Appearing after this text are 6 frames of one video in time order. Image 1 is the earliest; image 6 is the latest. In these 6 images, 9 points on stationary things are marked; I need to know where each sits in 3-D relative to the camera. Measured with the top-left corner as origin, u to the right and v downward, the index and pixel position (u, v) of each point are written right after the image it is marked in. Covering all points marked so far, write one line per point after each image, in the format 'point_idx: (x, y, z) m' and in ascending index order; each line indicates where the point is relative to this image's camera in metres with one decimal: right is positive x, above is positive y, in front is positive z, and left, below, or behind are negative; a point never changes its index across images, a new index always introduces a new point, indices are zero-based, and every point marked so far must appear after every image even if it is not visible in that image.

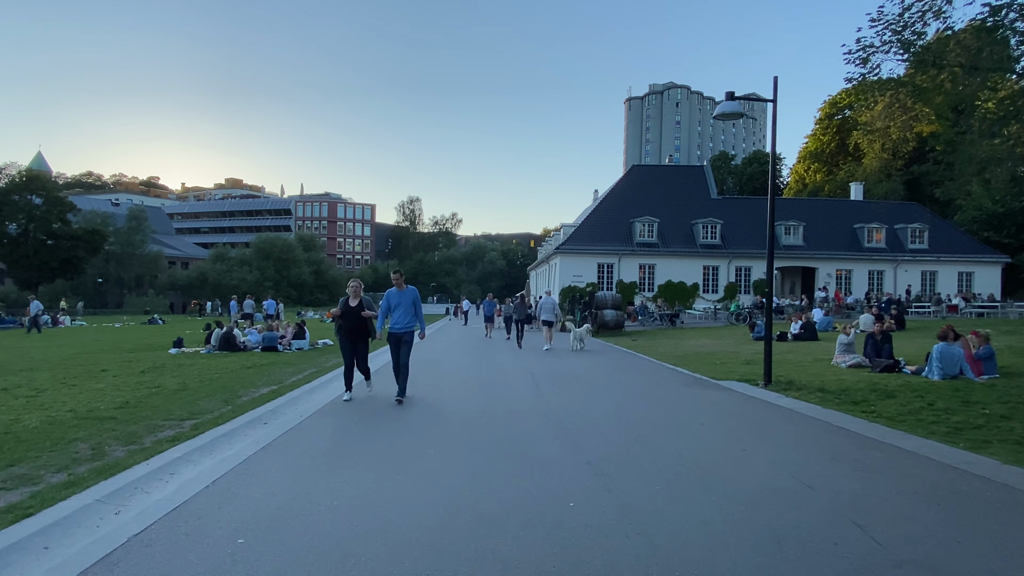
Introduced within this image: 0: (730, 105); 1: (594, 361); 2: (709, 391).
0: (+4.0, +3.3, +13.8) m
1: (+2.0, -1.8, +19.6) m
2: (+3.3, -1.8, +13.0) m
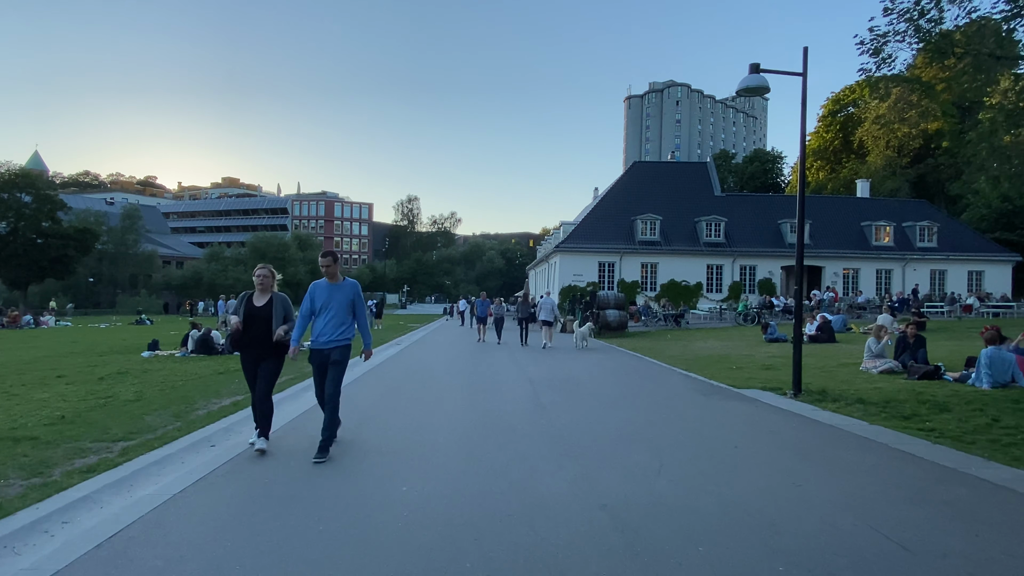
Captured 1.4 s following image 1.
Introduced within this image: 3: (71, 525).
0: (+3.9, +3.3, +12.2) m
1: (+2.0, -1.8, +18.0) m
2: (+3.3, -1.7, +11.4) m
3: (-3.1, -1.7, +5.4) m
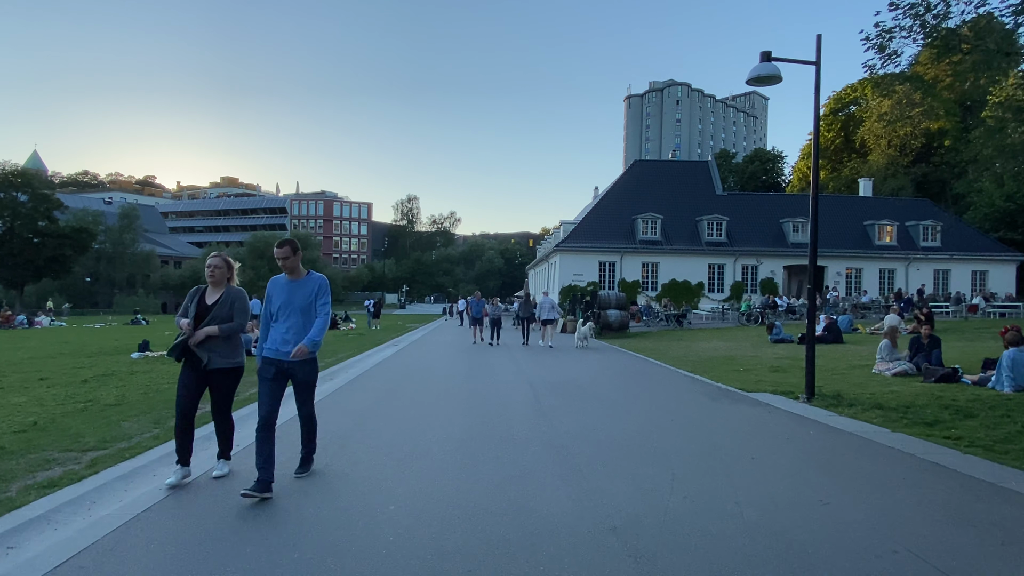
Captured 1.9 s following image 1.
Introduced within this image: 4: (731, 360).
0: (+3.9, +3.4, +11.6) m
1: (+2.0, -1.7, +17.4) m
2: (+3.3, -1.7, +10.8) m
3: (-3.1, -1.7, +4.8) m
4: (+5.6, -1.9, +19.6) m
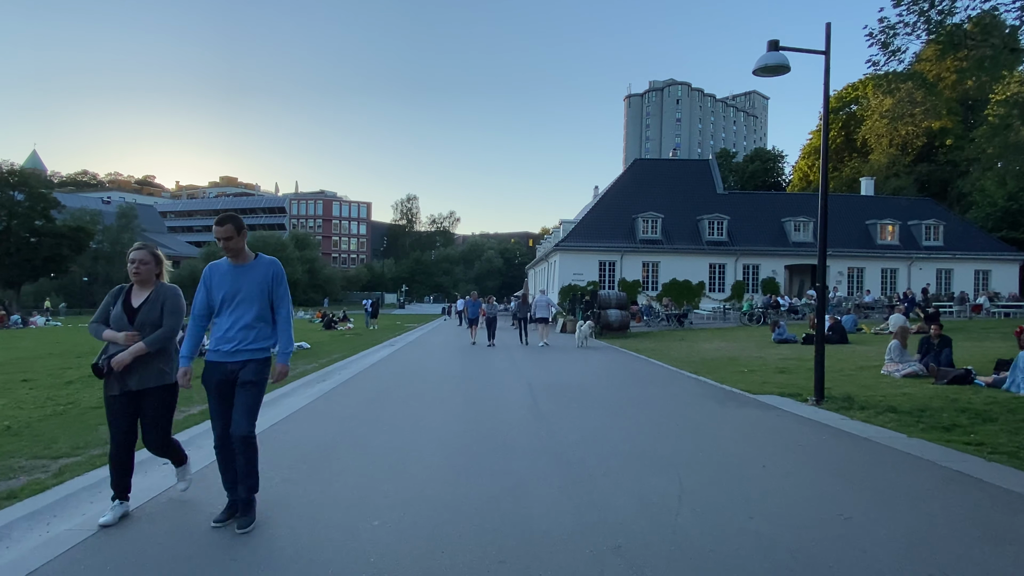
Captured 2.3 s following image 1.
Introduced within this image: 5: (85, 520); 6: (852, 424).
0: (+3.9, +3.4, +11.2) m
1: (+1.9, -1.7, +17.0) m
2: (+3.2, -1.7, +10.4) m
3: (-3.1, -1.6, +4.4) m
4: (+5.6, -1.8, +19.2) m
5: (-3.0, -1.6, +5.4) m
6: (+4.2, -1.7, +9.4) m
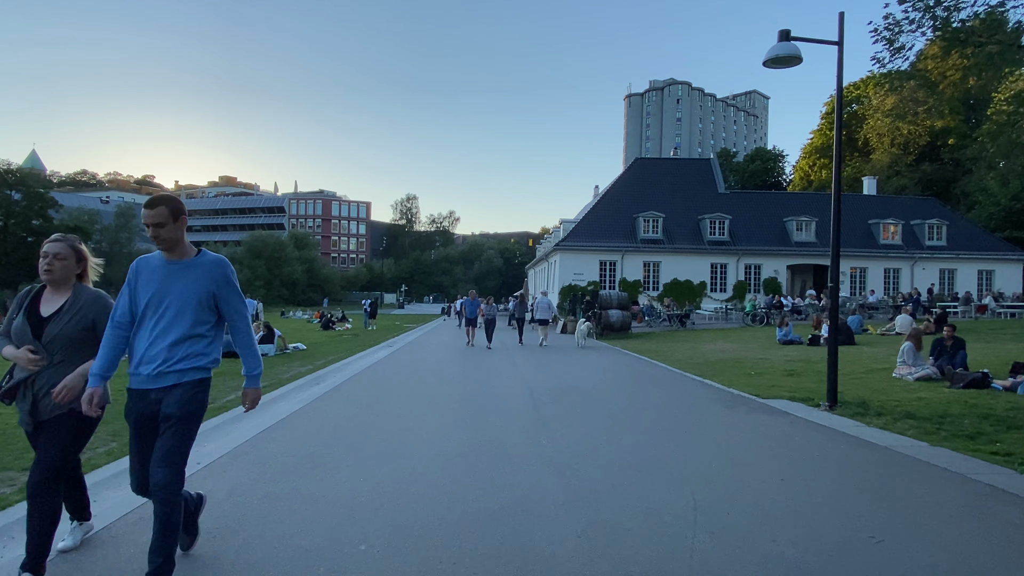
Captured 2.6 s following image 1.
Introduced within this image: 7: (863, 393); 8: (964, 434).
0: (+3.9, +3.4, +10.7) m
1: (+1.9, -1.7, +16.5) m
2: (+3.2, -1.7, +9.9) m
3: (-3.1, -1.6, +3.9) m
4: (+5.6, -1.8, +18.7) m
5: (-3.0, -1.6, +5.0) m
6: (+4.2, -1.7, +9.0) m
7: (+5.6, -1.7, +12.1) m
8: (+5.2, -1.7, +8.7) m
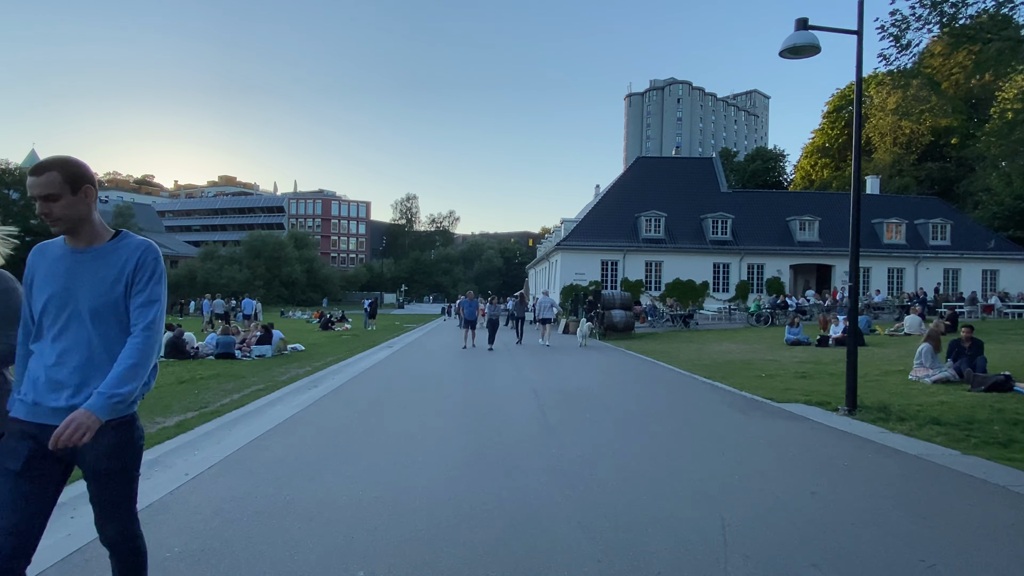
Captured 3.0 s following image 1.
0: (+3.9, +3.4, +10.3) m
1: (+2.0, -1.7, +16.1) m
2: (+3.3, -1.7, +9.5) m
3: (-3.1, -1.6, +3.5) m
4: (+5.7, -1.8, +18.3) m
5: (-2.9, -1.6, +4.5) m
6: (+4.3, -1.7, +8.5) m
7: (+5.6, -1.7, +11.7) m
8: (+5.3, -1.7, +8.3) m
